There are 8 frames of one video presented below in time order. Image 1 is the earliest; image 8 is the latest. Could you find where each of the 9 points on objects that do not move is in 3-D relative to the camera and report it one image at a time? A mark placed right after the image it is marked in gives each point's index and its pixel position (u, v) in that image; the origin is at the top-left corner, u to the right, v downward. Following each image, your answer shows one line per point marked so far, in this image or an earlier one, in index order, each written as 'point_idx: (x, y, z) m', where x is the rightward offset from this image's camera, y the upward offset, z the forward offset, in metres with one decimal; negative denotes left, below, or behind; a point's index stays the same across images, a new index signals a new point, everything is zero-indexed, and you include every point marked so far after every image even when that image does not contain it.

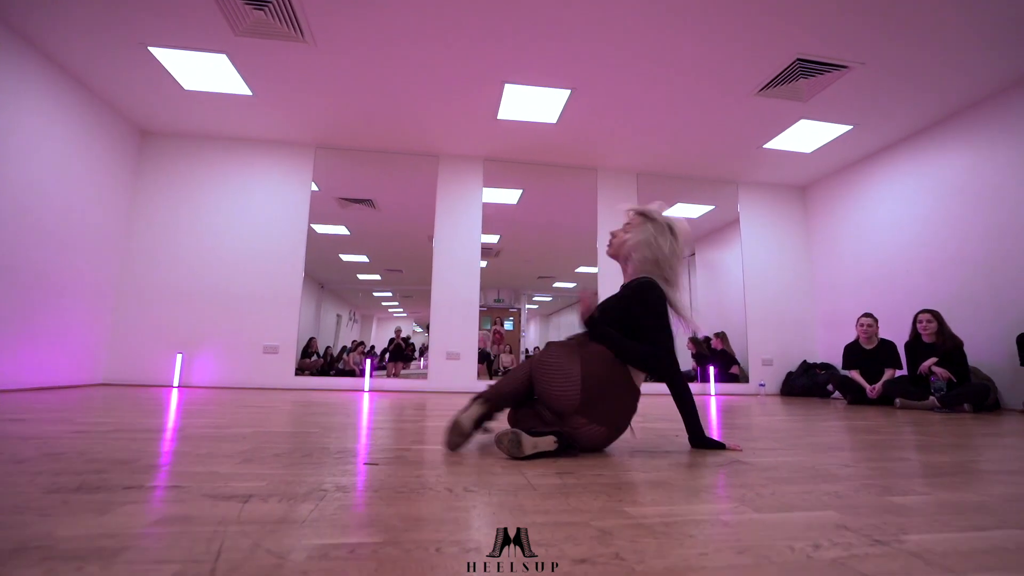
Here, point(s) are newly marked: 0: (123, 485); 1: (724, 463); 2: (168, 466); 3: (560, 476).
0: (-0.9, -0.5, +1.2) m
1: (+0.7, -0.6, +1.6) m
2: (-1.0, -0.5, +1.4) m
3: (+0.1, -0.5, +1.4) m
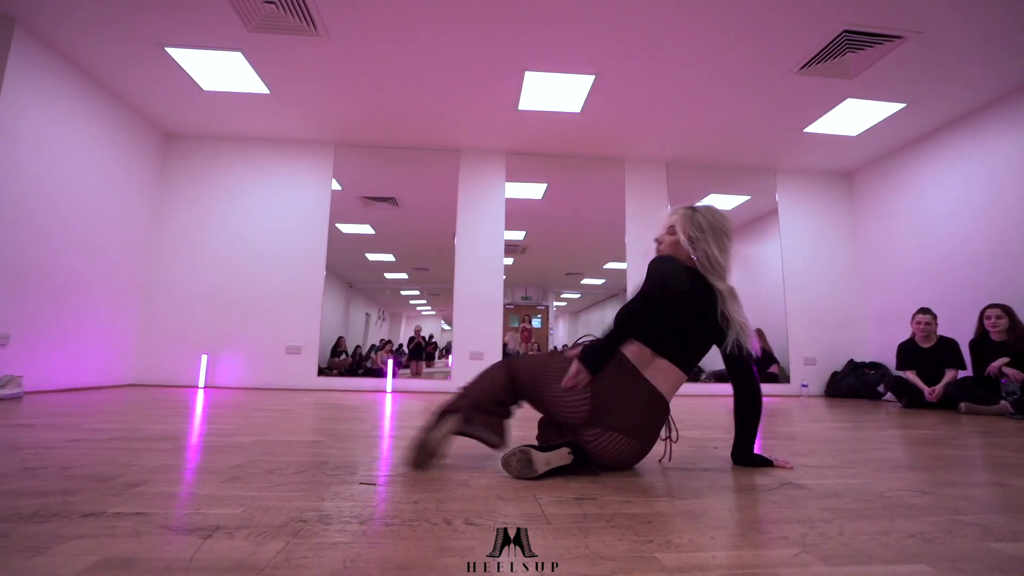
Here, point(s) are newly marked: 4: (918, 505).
0: (-0.9, -0.5, +1.1) m
1: (+0.7, -0.6, +1.4) m
2: (-1.0, -0.5, +1.3) m
3: (+0.2, -0.5, +1.2) m
4: (+1.0, -0.5, +1.2) m
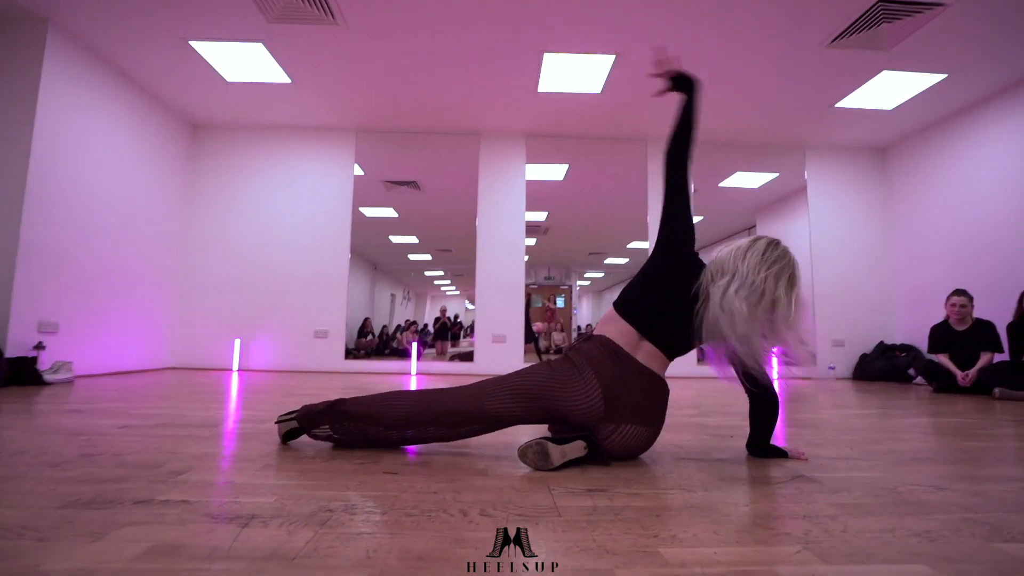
0: (-0.9, -0.5, +1.2) m
1: (+0.8, -0.6, +1.4) m
2: (-0.9, -0.5, +1.4) m
3: (+0.2, -0.5, +1.3) m
4: (+1.0, -0.5, +1.2) m
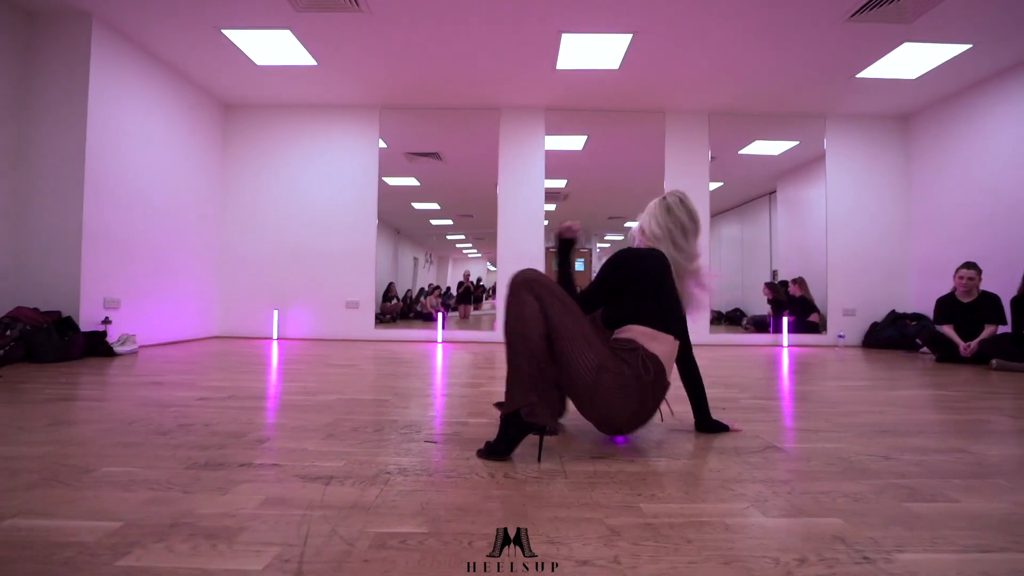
0: (-0.8, -0.5, +1.5) m
1: (+0.9, -0.6, +1.7) m
2: (-0.9, -0.6, +1.8) m
3: (+0.3, -0.6, +1.6) m
4: (+1.1, -0.6, +1.5) m
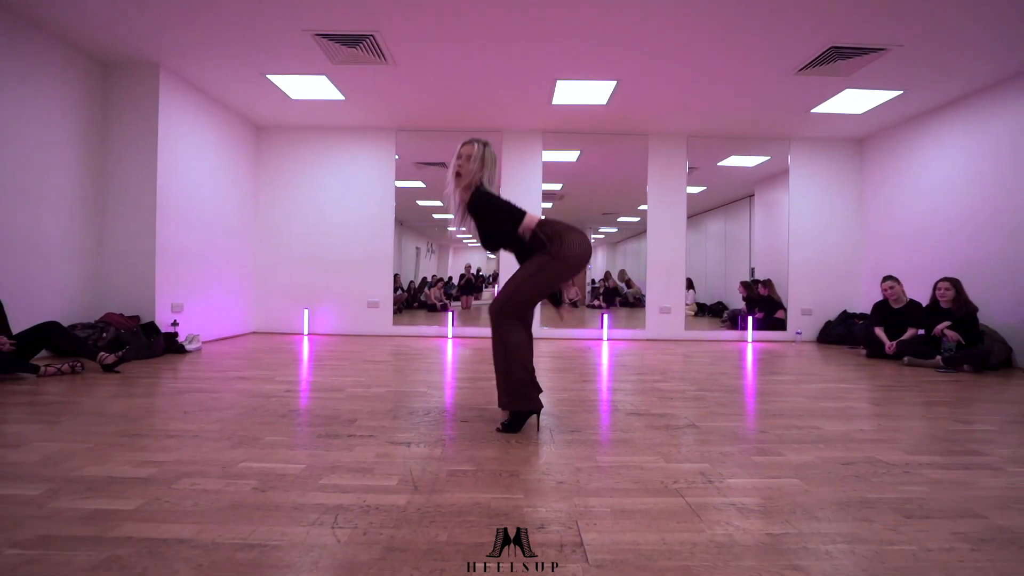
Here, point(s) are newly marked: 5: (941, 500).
0: (-0.8, -0.7, +2.3) m
1: (+0.9, -0.7, +2.5) m
2: (-0.8, -0.7, +2.6) m
3: (+0.3, -0.7, +2.4) m
4: (+1.1, -0.7, +2.4) m
5: (+1.5, -0.7, +1.7) m
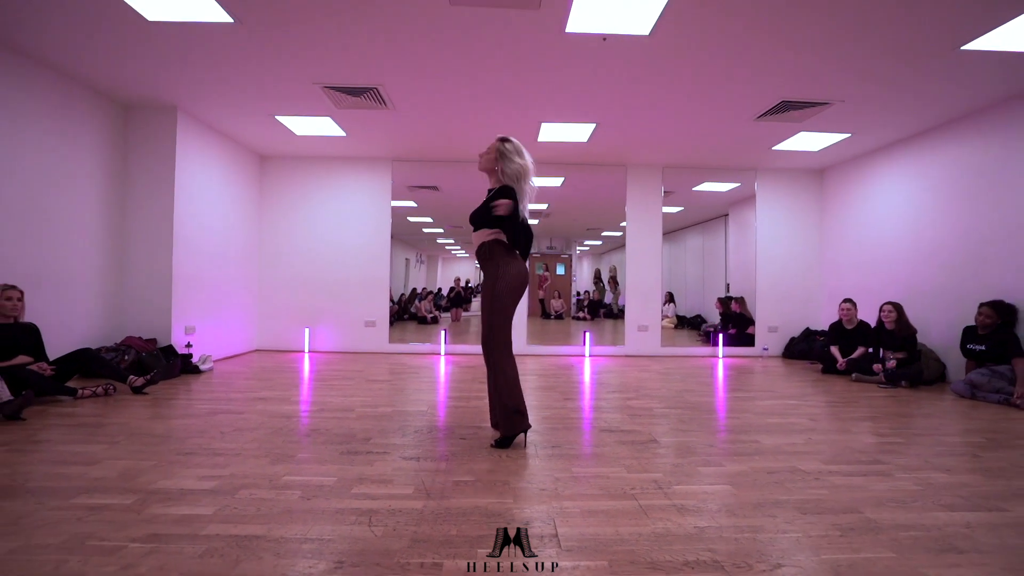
0: (-0.9, -0.9, +2.8) m
1: (+0.8, -1.0, +3.0) m
2: (-0.9, -0.9, +3.0) m
3: (+0.2, -1.0, +2.9) m
4: (+1.1, -1.0, +2.8) m
5: (+1.4, -0.9, +2.2) m
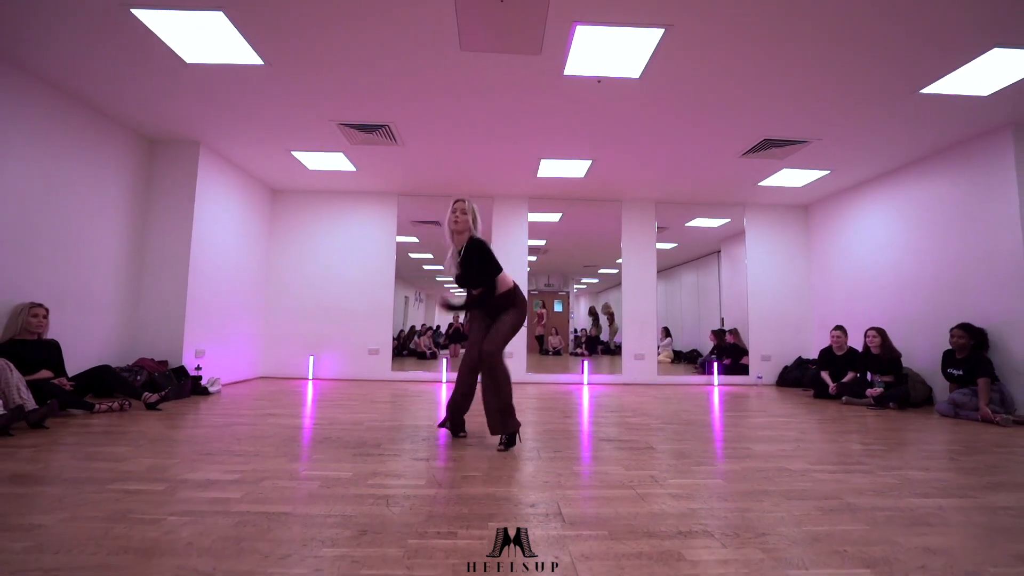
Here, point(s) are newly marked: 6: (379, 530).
0: (-0.8, -1.0, +2.9) m
1: (+0.9, -1.1, +3.2) m
2: (-0.9, -1.0, +3.2) m
3: (+0.3, -1.0, +3.0) m
4: (+1.1, -1.0, +3.0) m
5: (+1.5, -1.0, +2.3) m
6: (-0.5, -0.9, +1.8) m
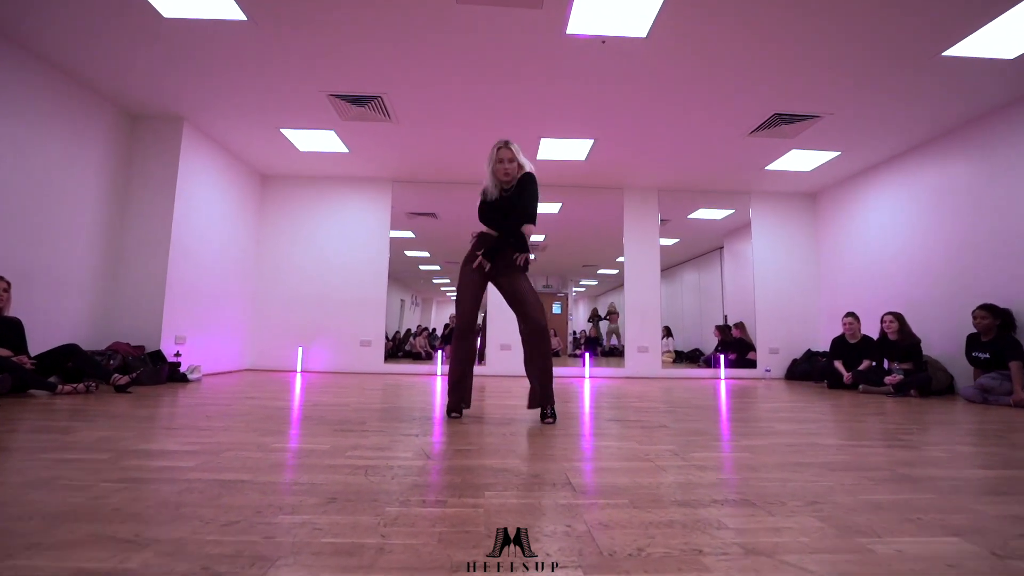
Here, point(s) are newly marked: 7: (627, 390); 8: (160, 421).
0: (-0.8, -0.8, +2.6) m
1: (+0.9, -0.8, +2.9) m
2: (-0.9, -0.8, +2.9) m
3: (+0.3, -0.8, +2.7) m
4: (+1.1, -0.8, +2.7) m
5: (+1.5, -0.7, +2.0) m
6: (-0.5, -0.6, +1.5) m
7: (+1.3, -1.2, +5.7) m
8: (-2.0, -0.7, +2.7) m
